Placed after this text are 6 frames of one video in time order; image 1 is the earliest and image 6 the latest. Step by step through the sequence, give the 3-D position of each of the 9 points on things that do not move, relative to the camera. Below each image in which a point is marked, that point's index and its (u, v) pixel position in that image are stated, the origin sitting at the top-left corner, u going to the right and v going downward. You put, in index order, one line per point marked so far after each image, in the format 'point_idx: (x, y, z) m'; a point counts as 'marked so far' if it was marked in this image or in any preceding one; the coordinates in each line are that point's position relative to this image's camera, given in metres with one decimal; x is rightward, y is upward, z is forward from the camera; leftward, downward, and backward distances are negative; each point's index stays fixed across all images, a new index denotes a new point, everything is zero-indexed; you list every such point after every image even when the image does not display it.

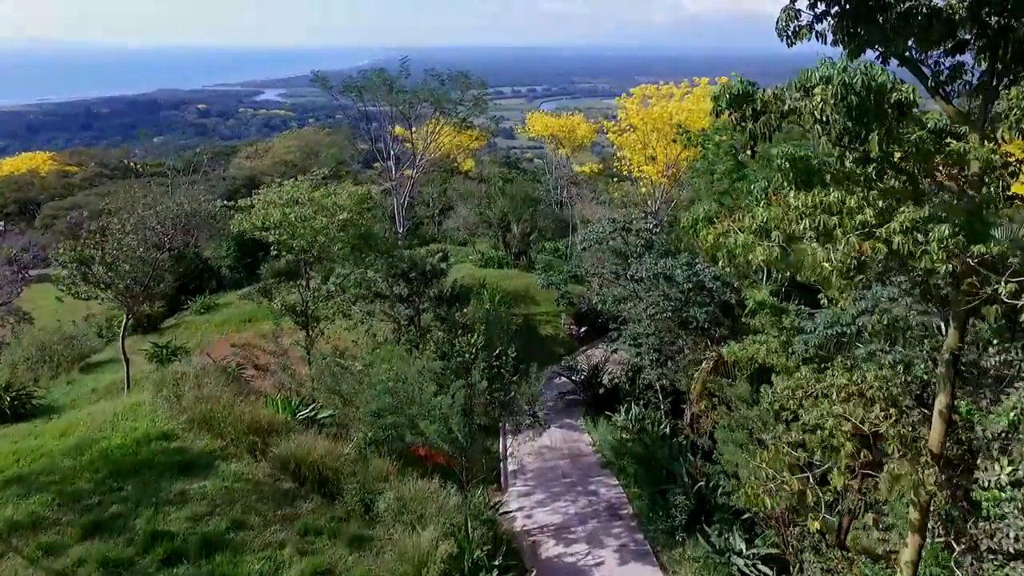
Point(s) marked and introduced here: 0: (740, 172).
0: (+5.1, +2.5, +10.7) m
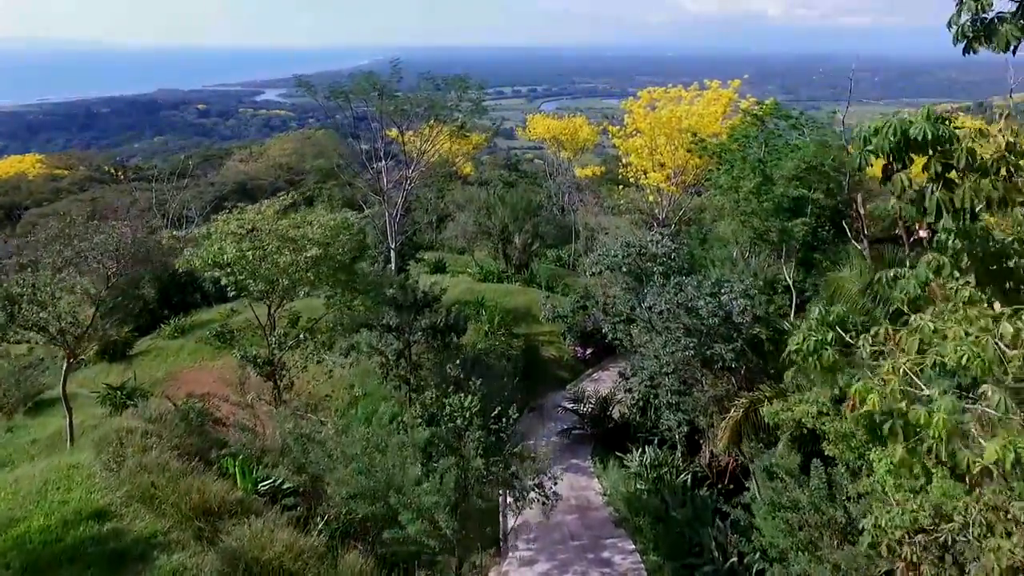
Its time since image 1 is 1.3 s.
0: (+5.1, +1.9, +9.6) m
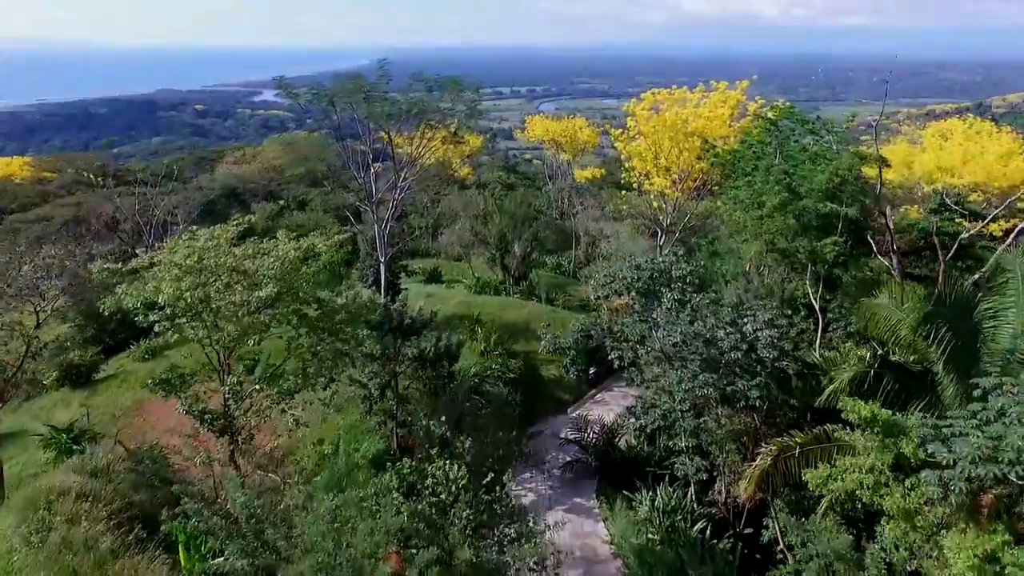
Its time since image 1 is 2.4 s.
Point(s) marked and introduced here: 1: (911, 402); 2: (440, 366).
0: (+5.0, +1.5, +8.6) m
1: (+5.2, -1.5, +6.3) m
2: (-1.4, -1.5, +9.3) m
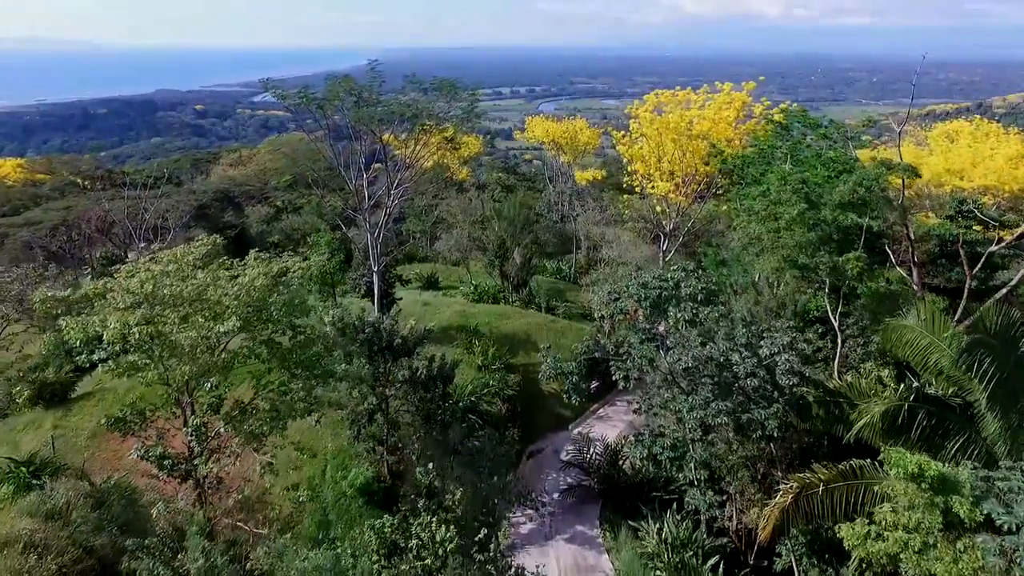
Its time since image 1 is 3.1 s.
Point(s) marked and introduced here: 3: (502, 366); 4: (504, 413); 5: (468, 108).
0: (+5.0, +1.2, +8.1) m
1: (+5.2, -1.8, +5.7) m
2: (-1.4, -1.8, +8.7) m
3: (-0.3, -2.1, +12.8) m
4: (-0.2, -3.0, +11.8) m
5: (-1.3, +5.0, +13.6) m
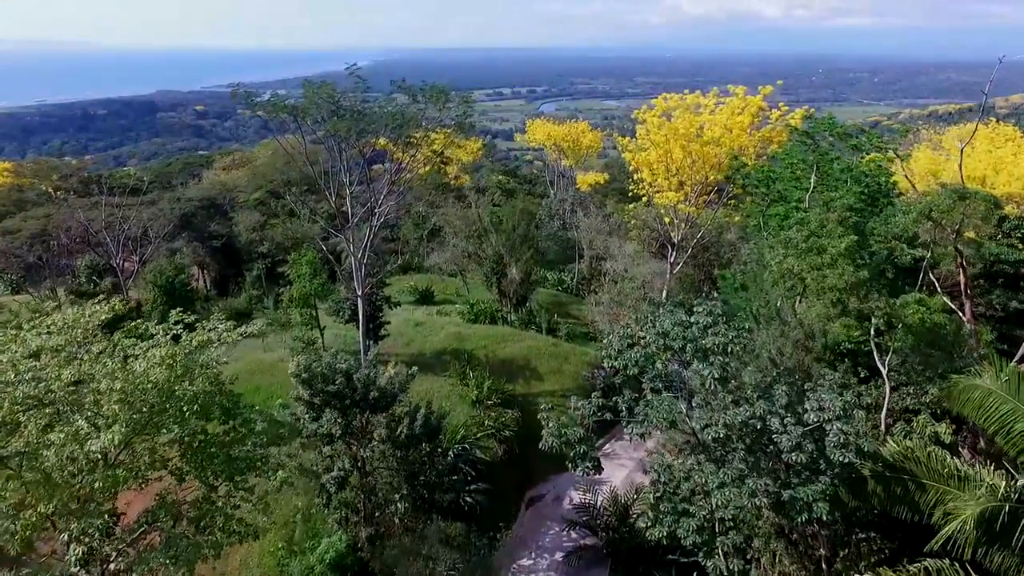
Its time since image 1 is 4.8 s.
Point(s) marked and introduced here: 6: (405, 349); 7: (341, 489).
0: (+4.9, +0.5, +6.8) m
1: (+5.1, -2.4, +4.5) m
2: (-1.5, -2.5, +7.5) m
3: (-0.3, -2.7, +11.6) m
4: (-0.3, -3.7, +10.6) m
5: (-1.3, +4.4, +12.3) m
6: (-3.1, -1.7, +13.8) m
7: (-2.6, -3.0, +7.3) m
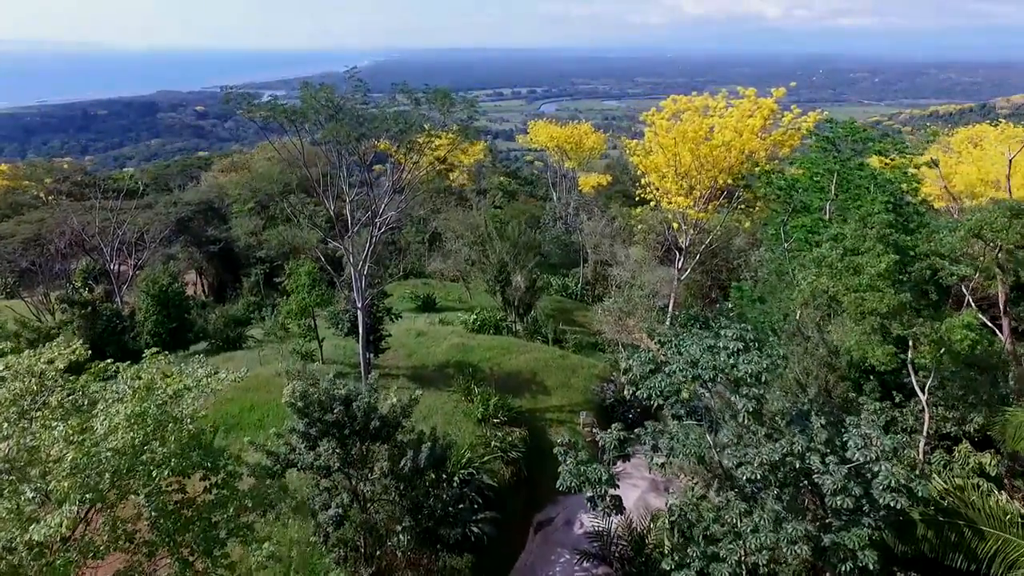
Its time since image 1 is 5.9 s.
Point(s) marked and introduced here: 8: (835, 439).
0: (+5.1, +0.2, +6.3) m
1: (+5.3, -2.7, +4.0) m
2: (-1.3, -2.7, +7.0) m
3: (-0.2, -3.0, +11.1) m
4: (-0.1, -4.0, +10.0) m
5: (-1.1, +4.1, +11.8) m
6: (-2.9, -2.0, +13.2) m
7: (-2.4, -3.3, +6.7) m
8: (+3.9, -1.8, +5.8) m
